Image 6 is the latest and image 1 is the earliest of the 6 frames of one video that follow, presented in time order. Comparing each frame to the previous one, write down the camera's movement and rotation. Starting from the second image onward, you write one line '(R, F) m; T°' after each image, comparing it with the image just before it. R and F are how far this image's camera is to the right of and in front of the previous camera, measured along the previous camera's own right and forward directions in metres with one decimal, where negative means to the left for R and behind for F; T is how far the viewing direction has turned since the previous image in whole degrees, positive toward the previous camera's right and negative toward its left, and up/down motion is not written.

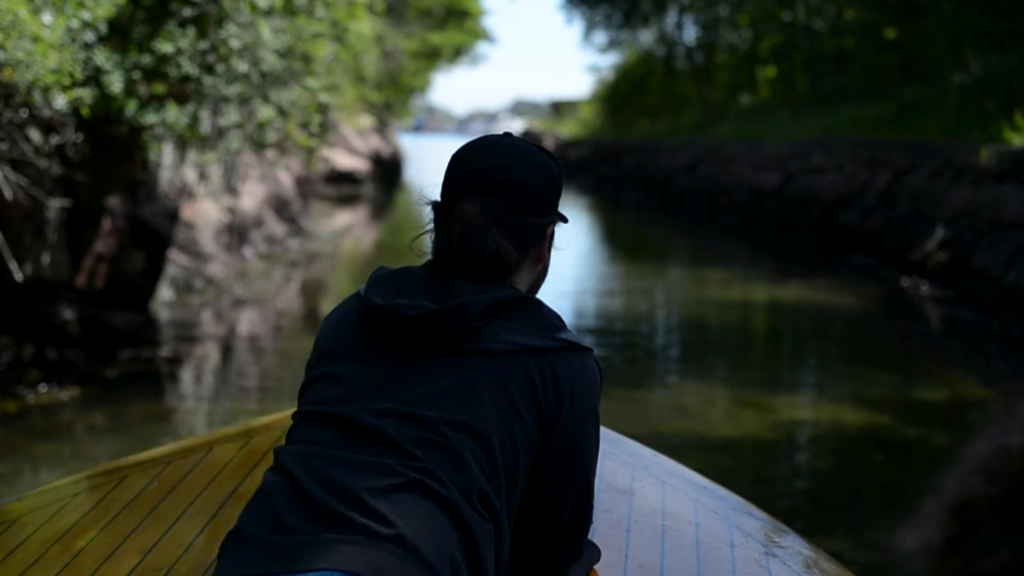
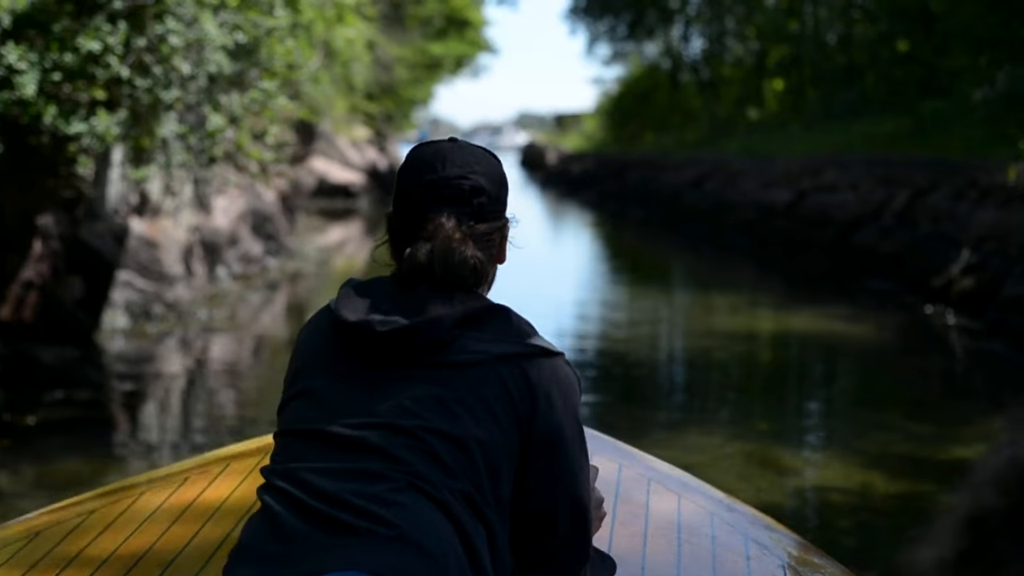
(+0.1, +0.9) m; 0°
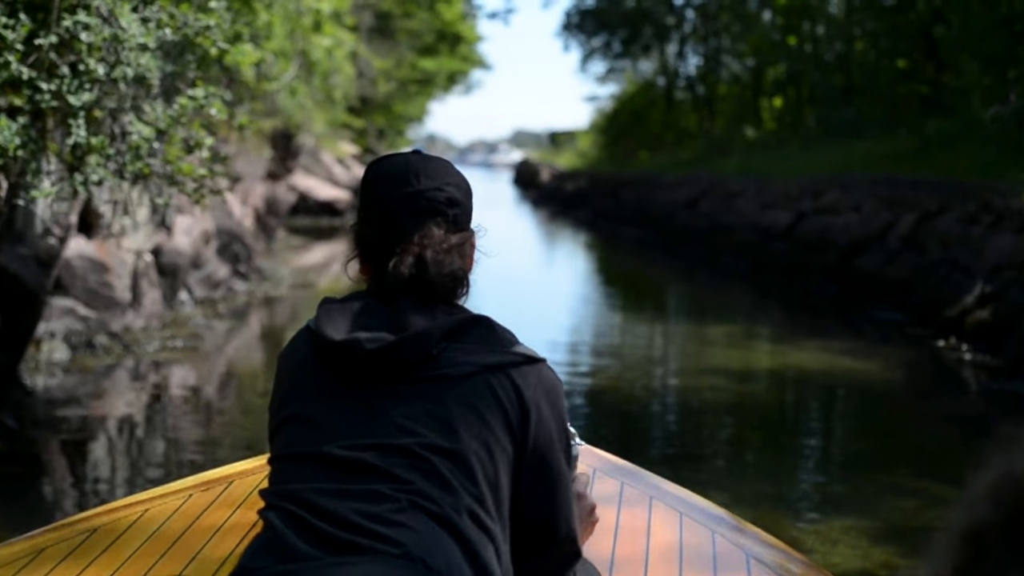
(+0.1, +0.8) m; 0°
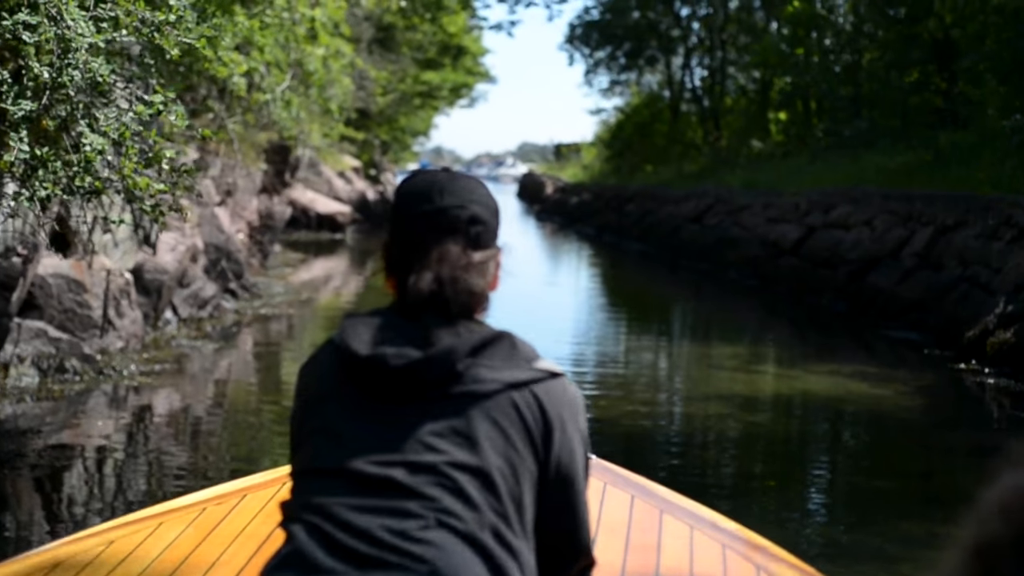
(0.0, +0.5) m; 0°
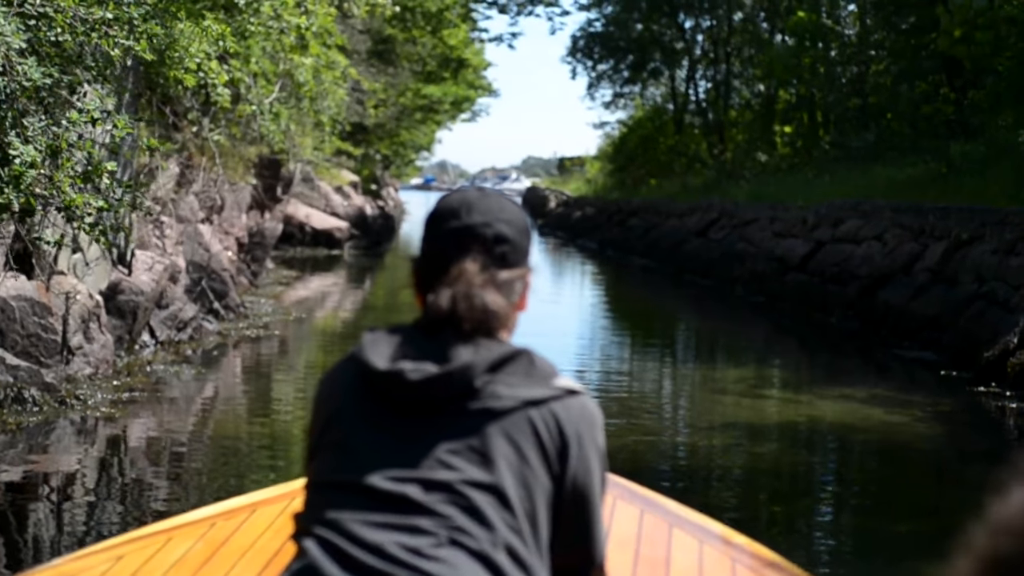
(+0.1, +0.5) m; 0°
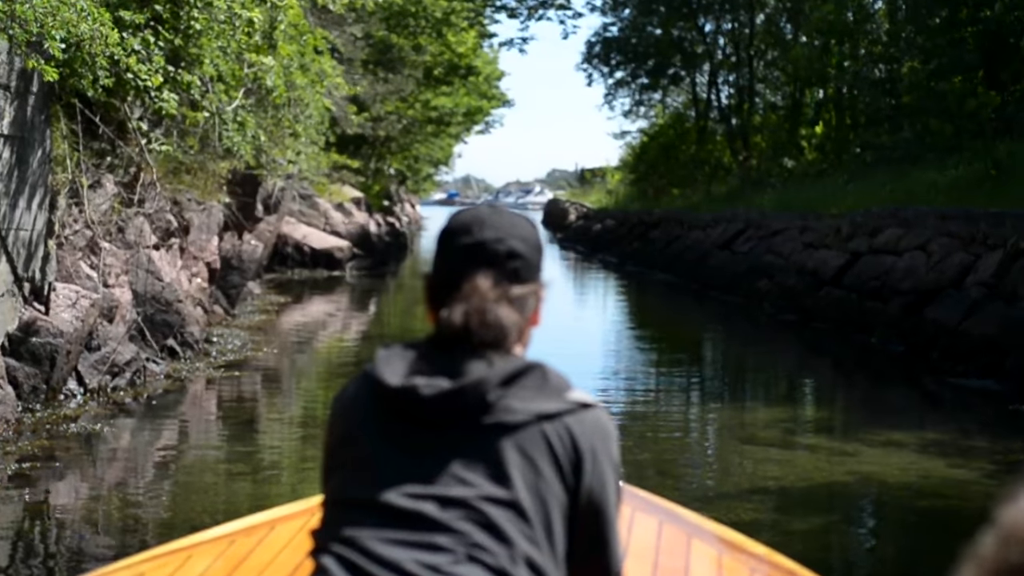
(+0.2, +1.6) m; -1°
